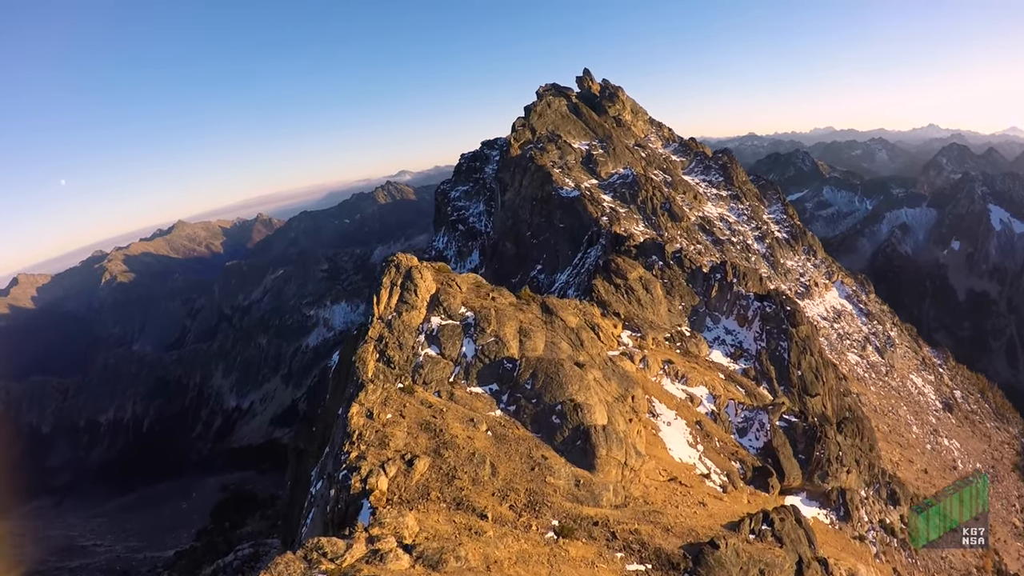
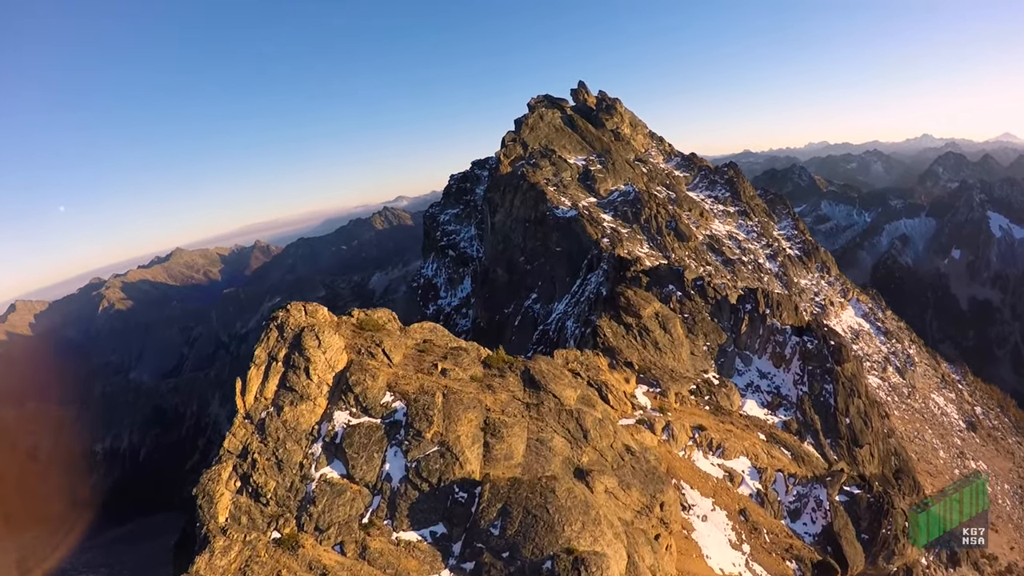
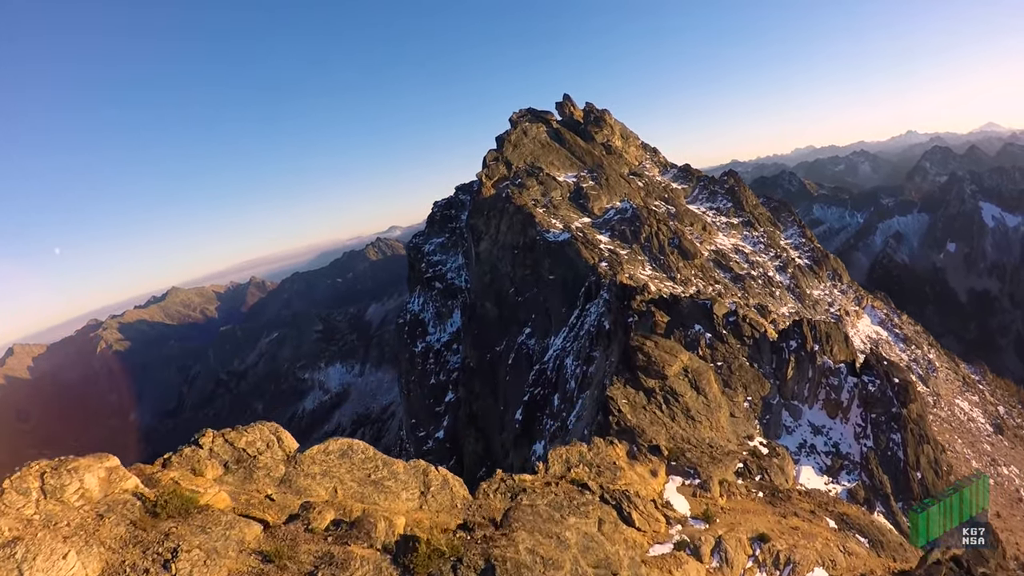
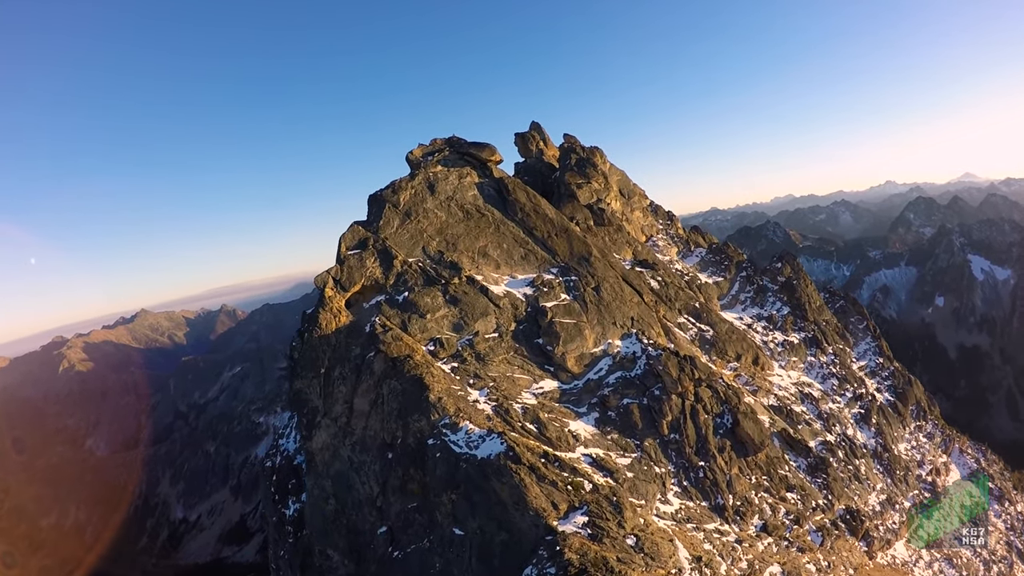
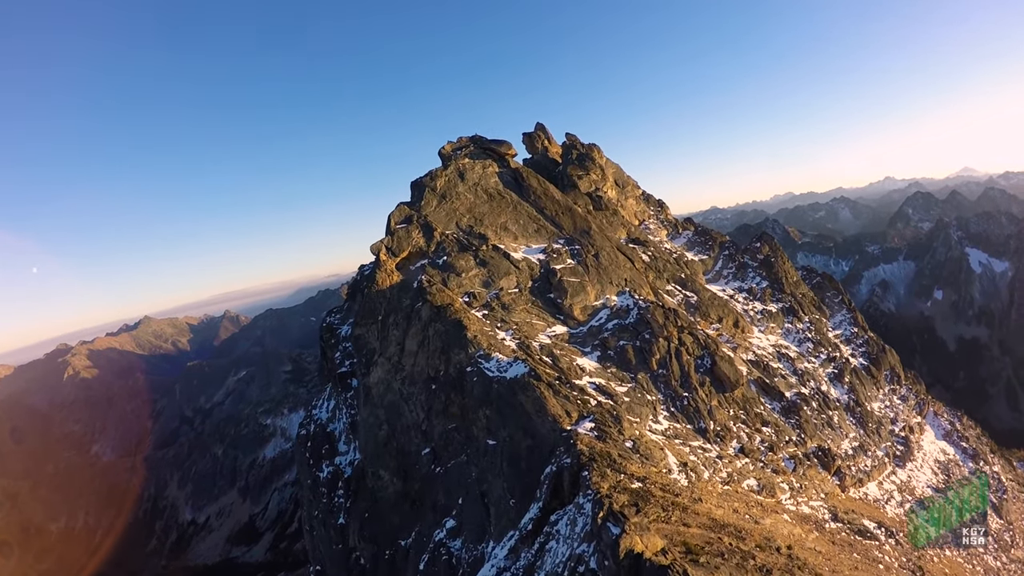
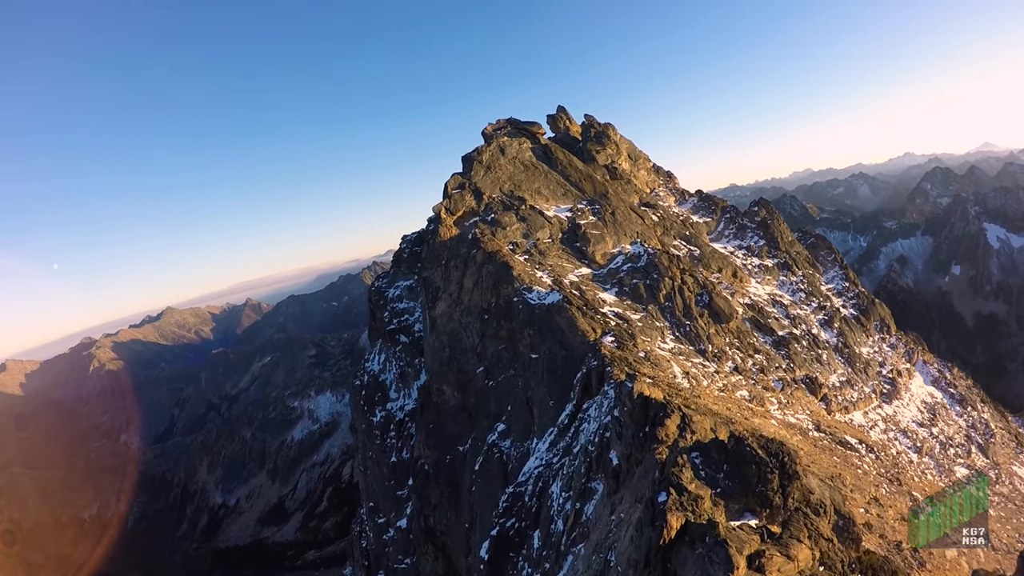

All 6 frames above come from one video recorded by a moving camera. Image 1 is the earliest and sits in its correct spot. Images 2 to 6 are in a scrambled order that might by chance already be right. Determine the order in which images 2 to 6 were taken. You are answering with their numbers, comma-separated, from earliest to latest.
2, 3, 6, 5, 4
